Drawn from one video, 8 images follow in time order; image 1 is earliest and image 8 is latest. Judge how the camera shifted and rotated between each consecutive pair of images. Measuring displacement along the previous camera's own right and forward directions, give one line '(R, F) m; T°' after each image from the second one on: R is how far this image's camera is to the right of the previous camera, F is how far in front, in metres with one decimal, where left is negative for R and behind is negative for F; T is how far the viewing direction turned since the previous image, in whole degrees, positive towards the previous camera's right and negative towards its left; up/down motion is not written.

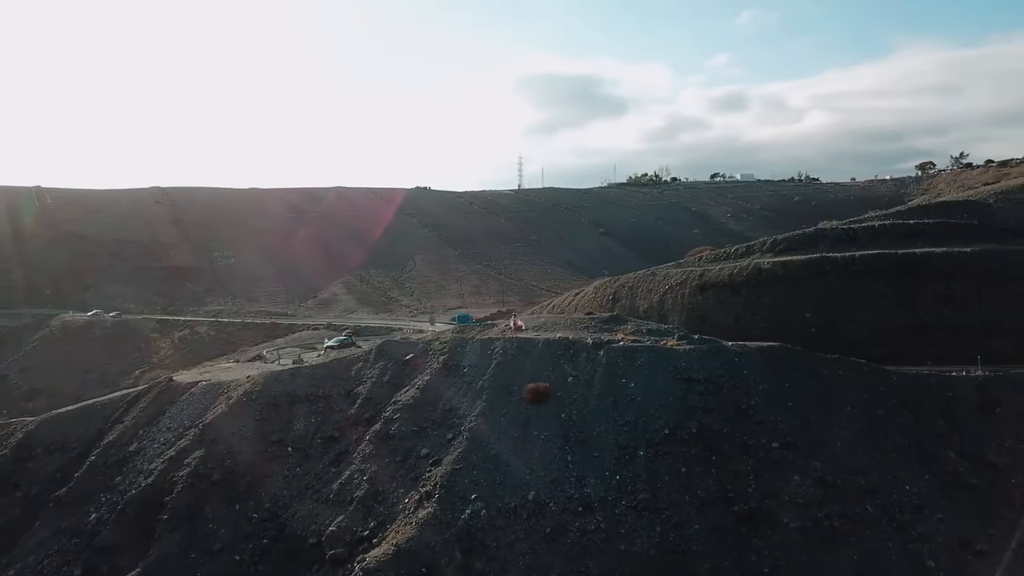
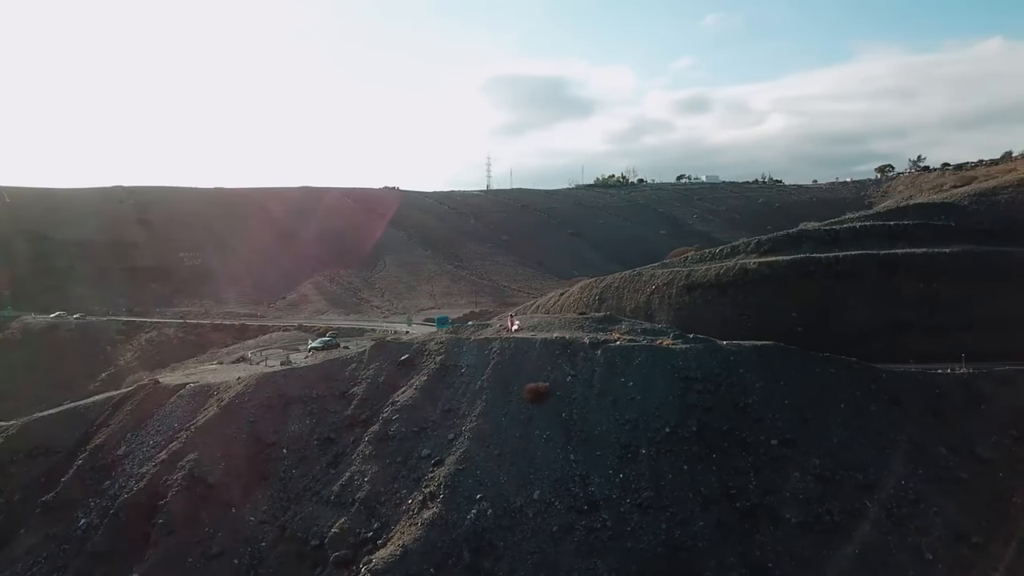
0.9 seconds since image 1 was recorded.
(-0.8, 0.0) m; +2°
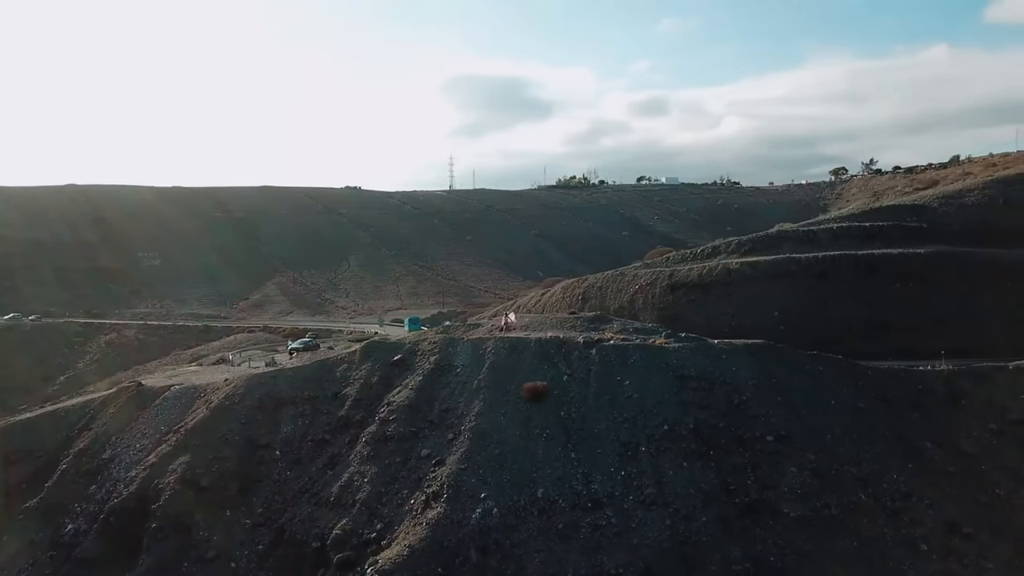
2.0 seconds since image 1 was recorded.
(-0.9, 0.0) m; +3°
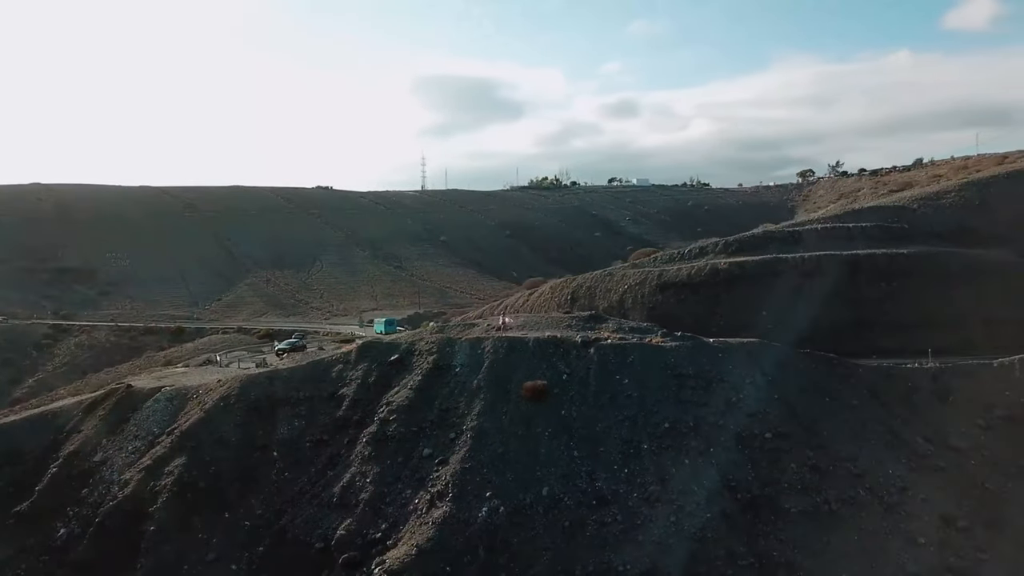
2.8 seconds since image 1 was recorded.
(-0.7, -0.1) m; +2°
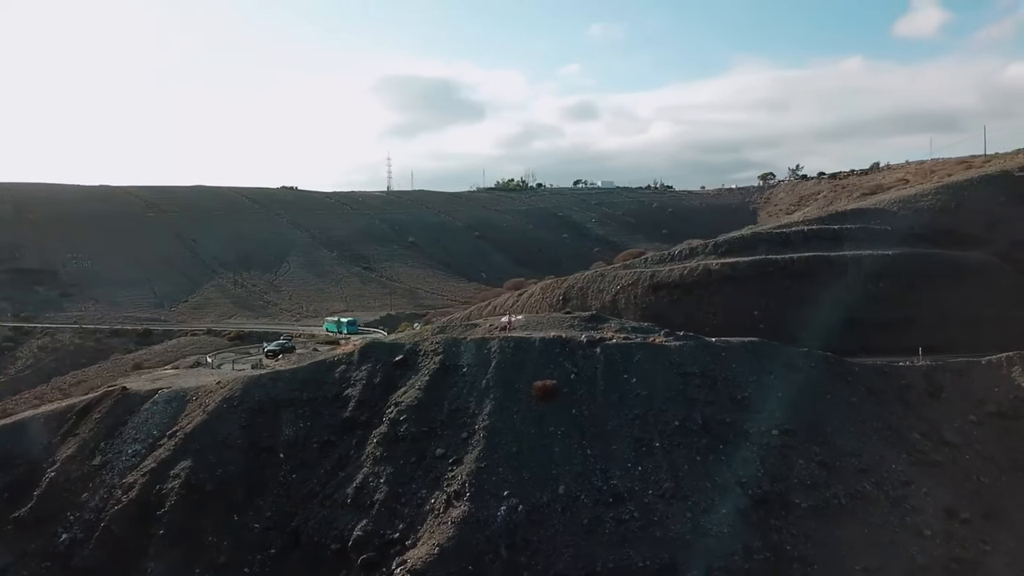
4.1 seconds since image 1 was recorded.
(-1.1, -0.1) m; +2°
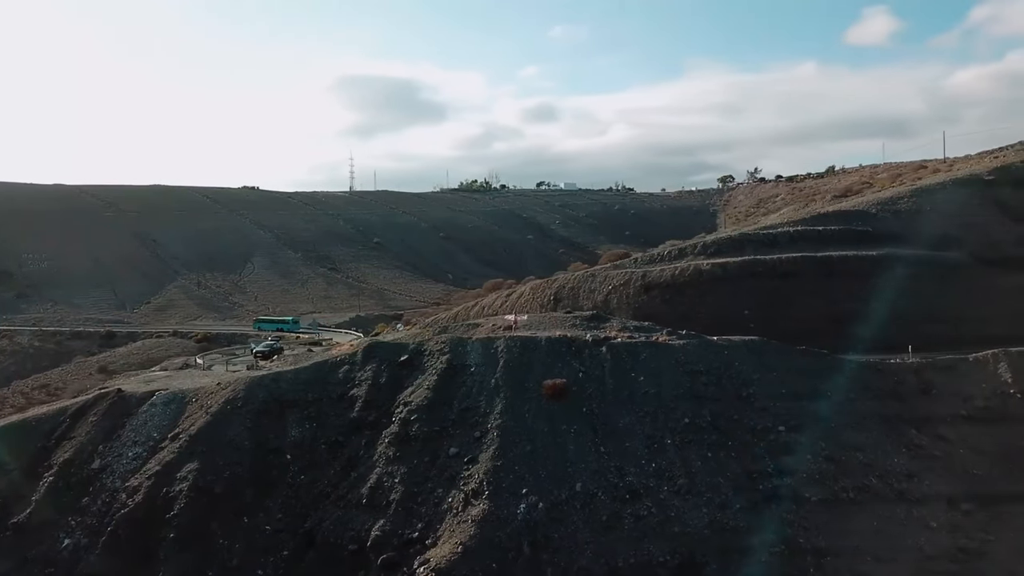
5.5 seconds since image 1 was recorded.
(-1.2, -0.1) m; +2°
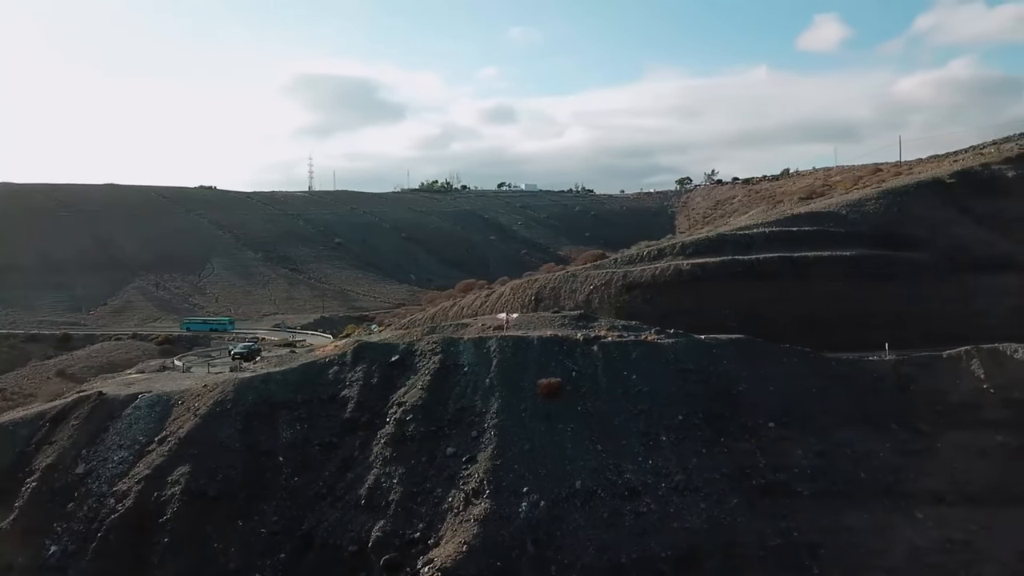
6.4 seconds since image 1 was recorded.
(-0.8, -0.1) m; +3°
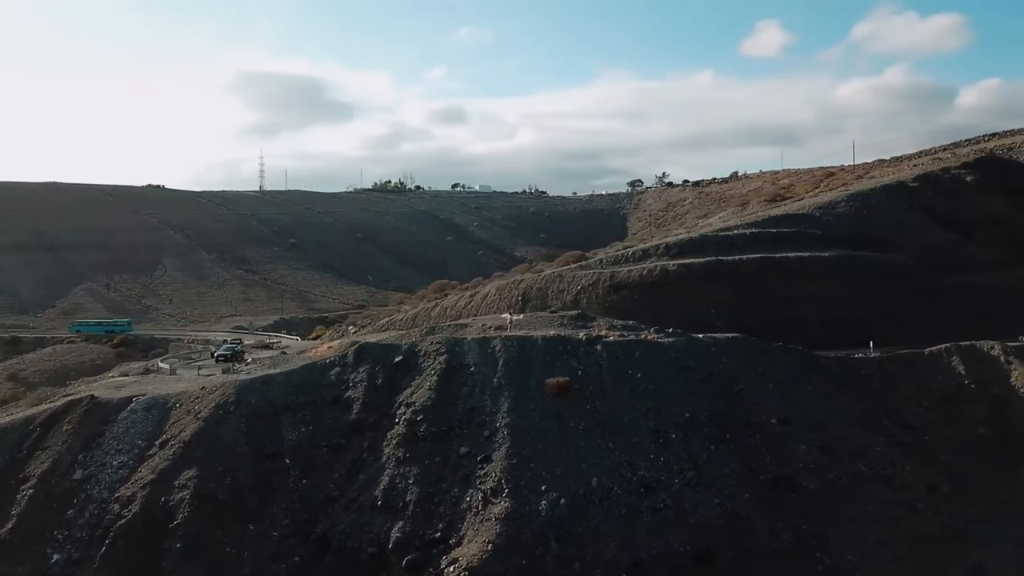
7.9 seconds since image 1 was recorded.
(-1.4, -0.1) m; +3°
